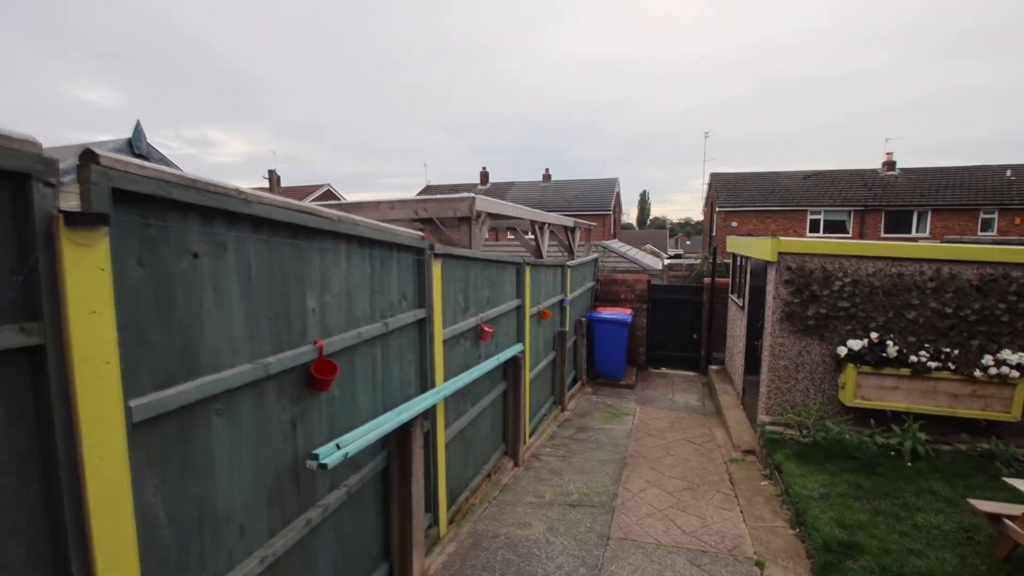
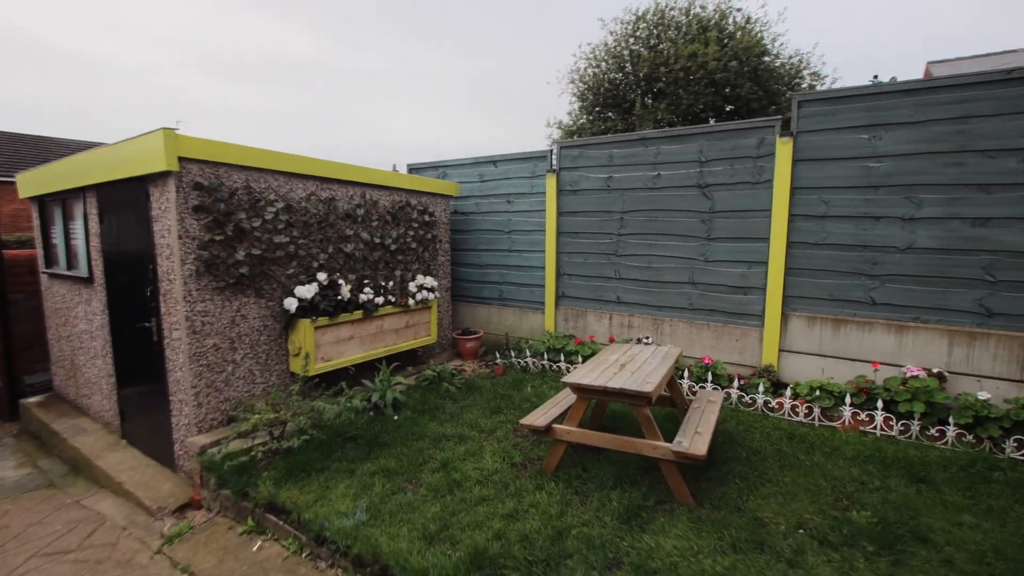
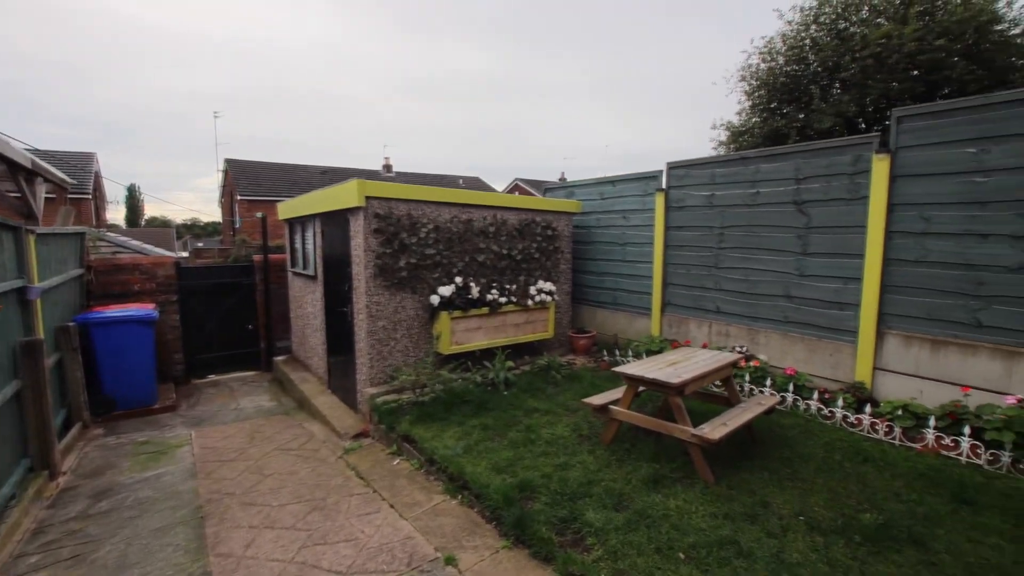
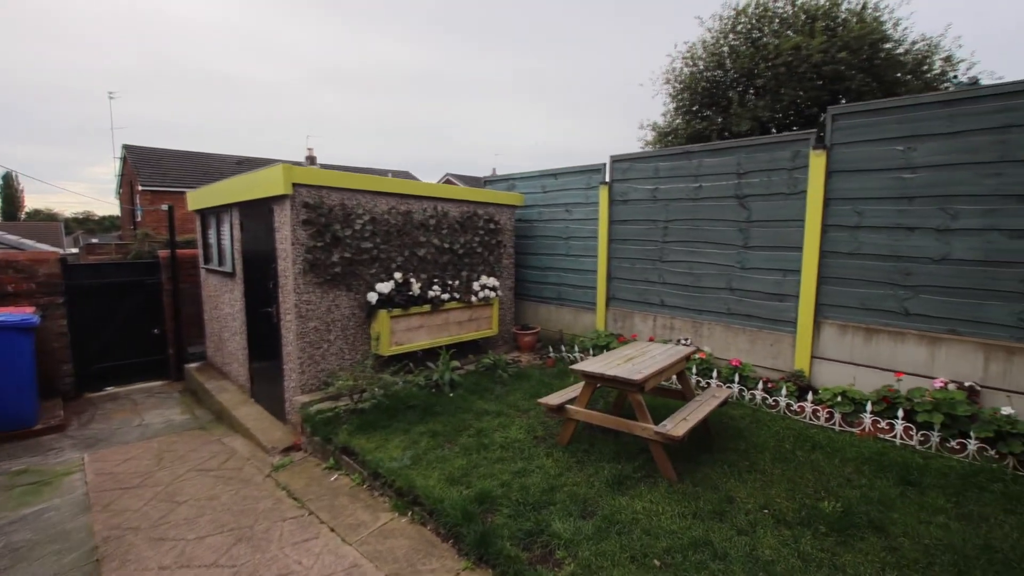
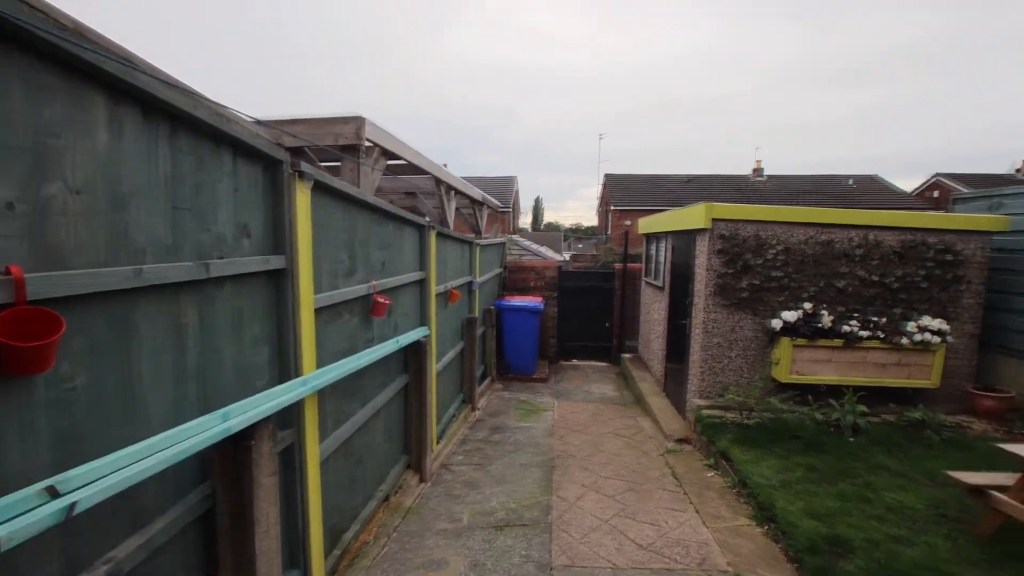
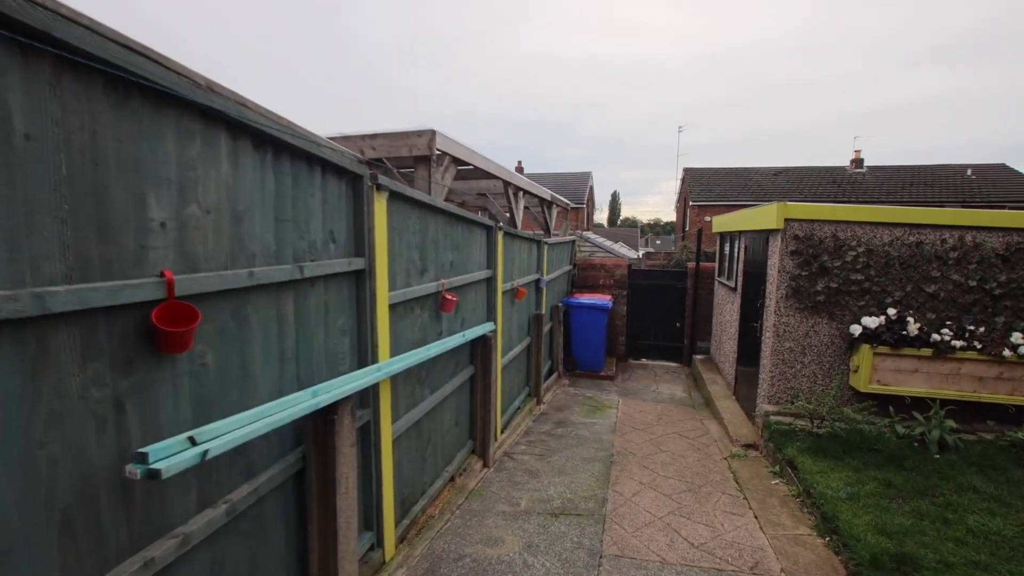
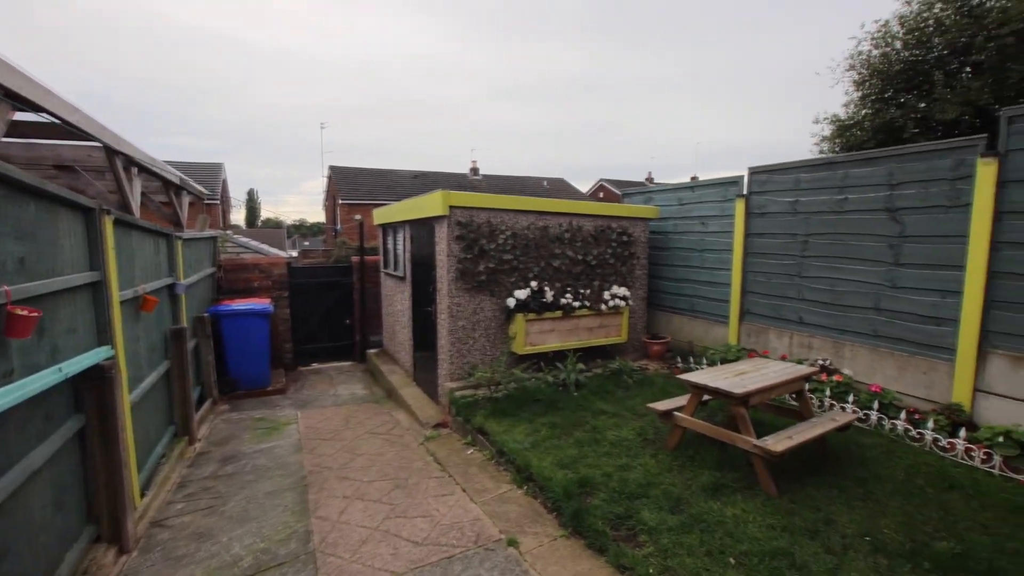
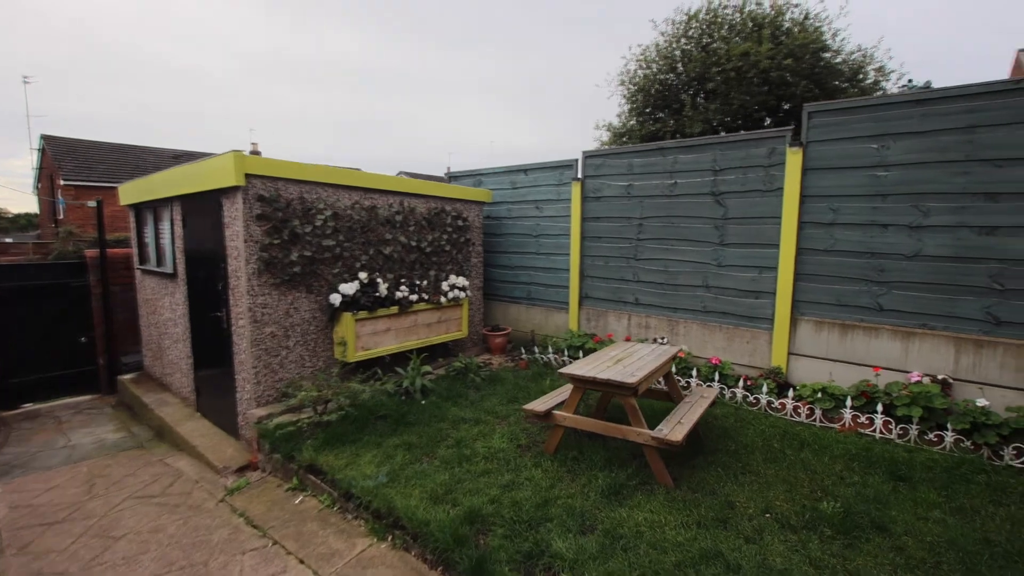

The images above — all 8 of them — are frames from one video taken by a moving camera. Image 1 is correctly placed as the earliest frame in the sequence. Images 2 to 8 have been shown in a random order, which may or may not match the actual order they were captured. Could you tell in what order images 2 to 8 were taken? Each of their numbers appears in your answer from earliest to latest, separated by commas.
6, 5, 7, 3, 4, 8, 2
